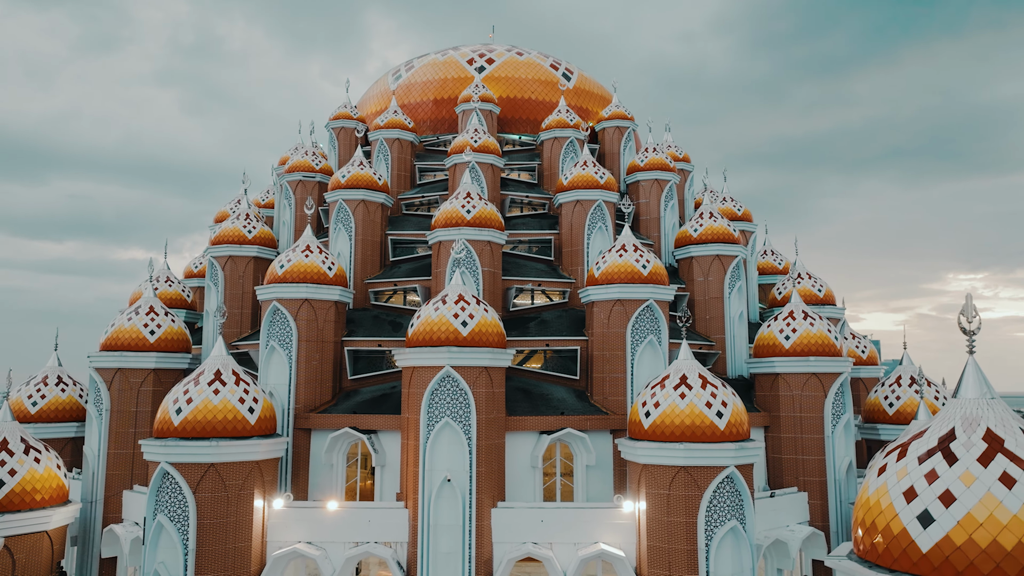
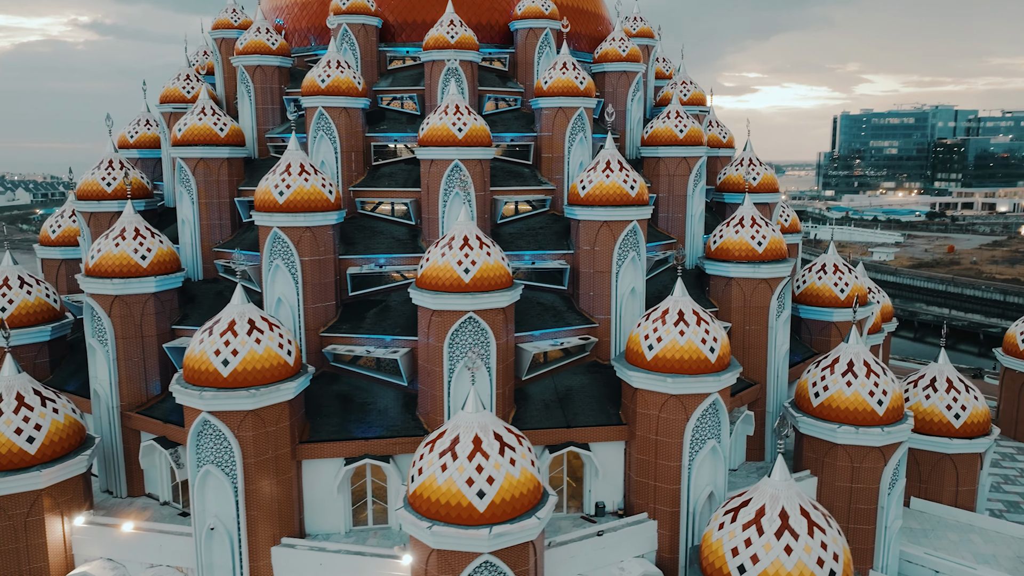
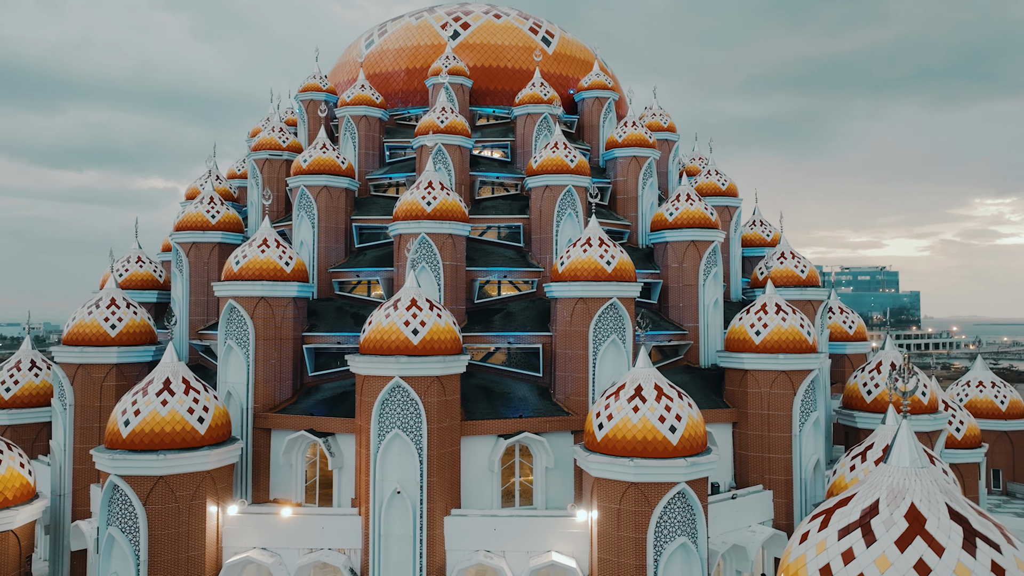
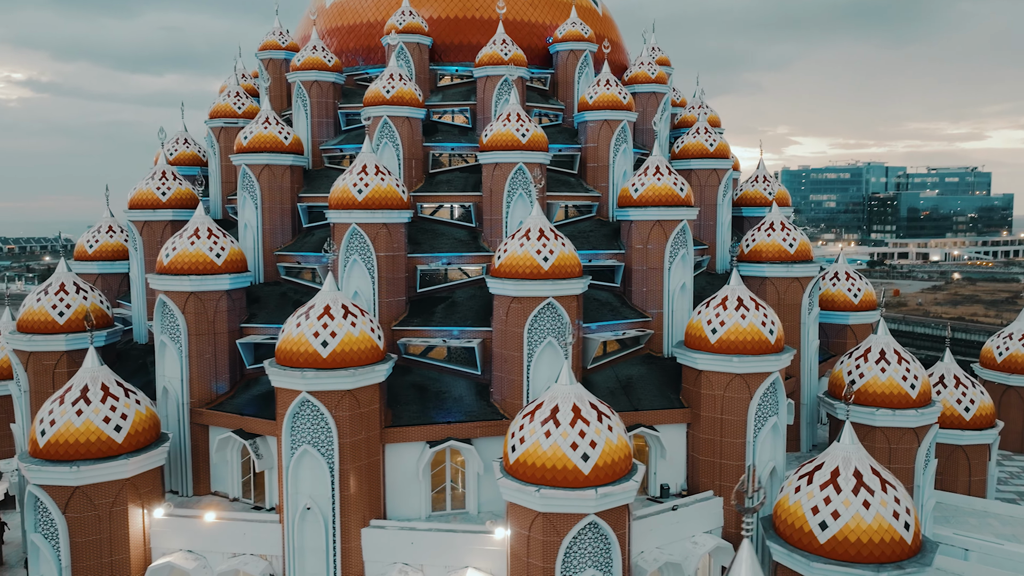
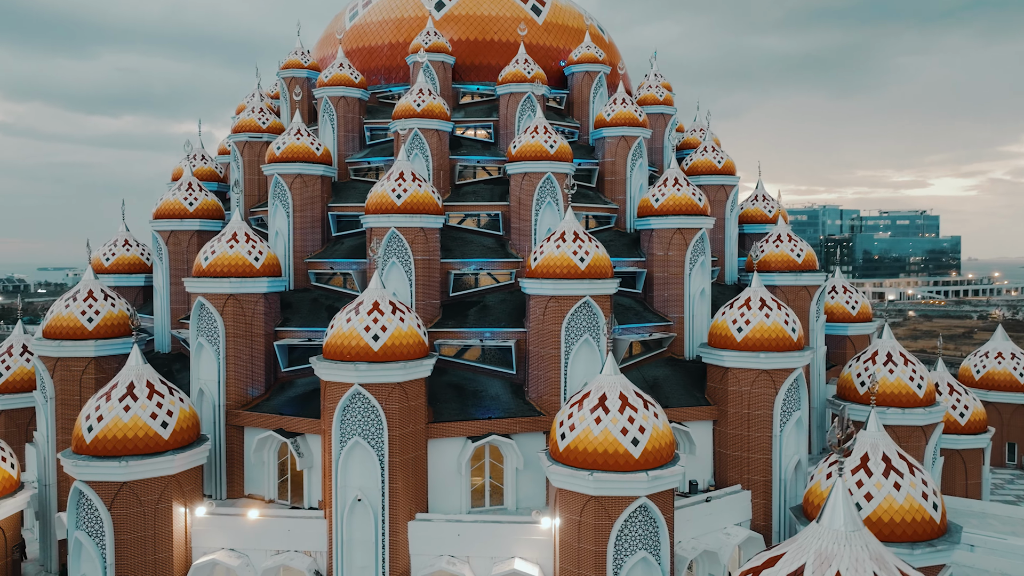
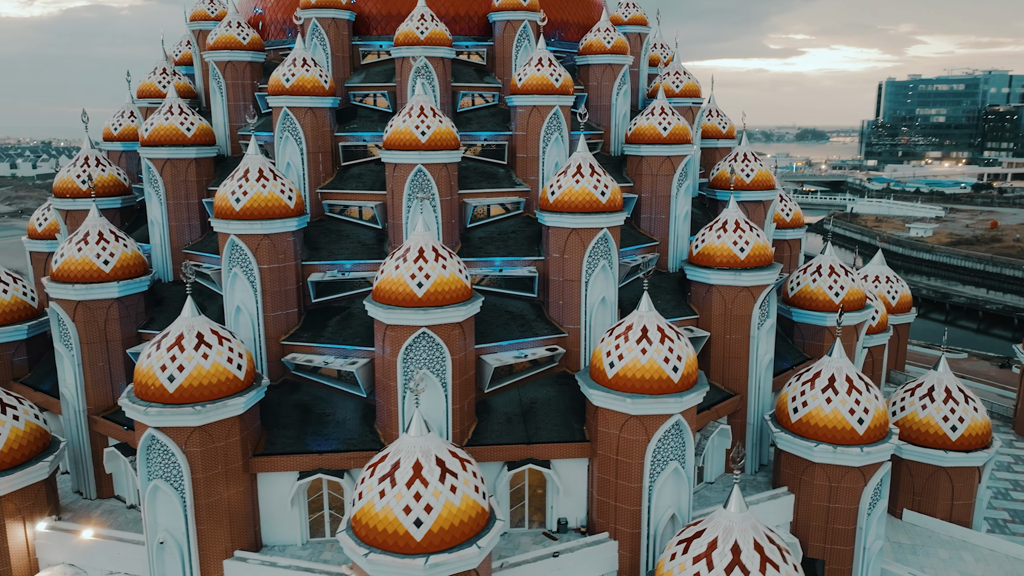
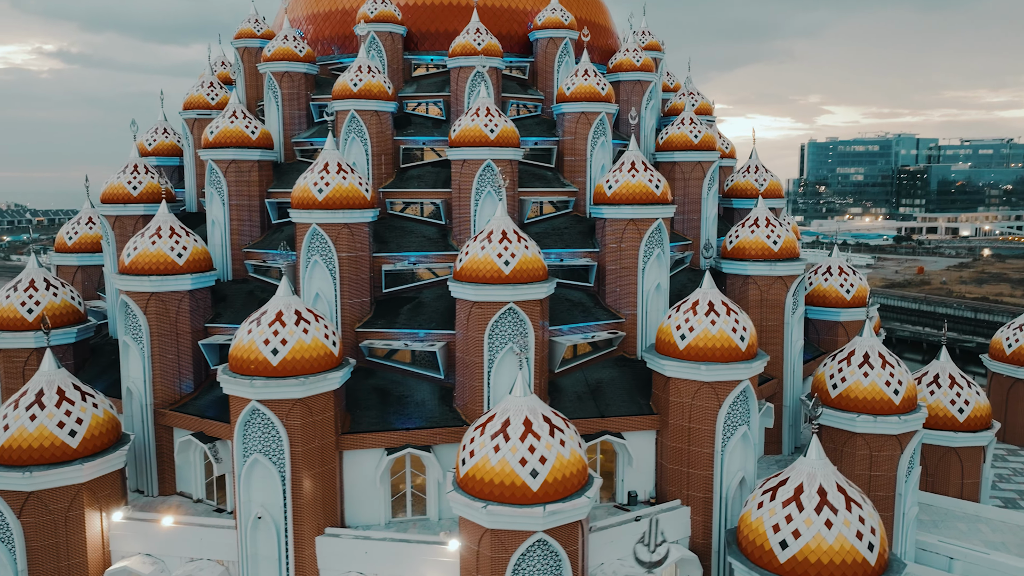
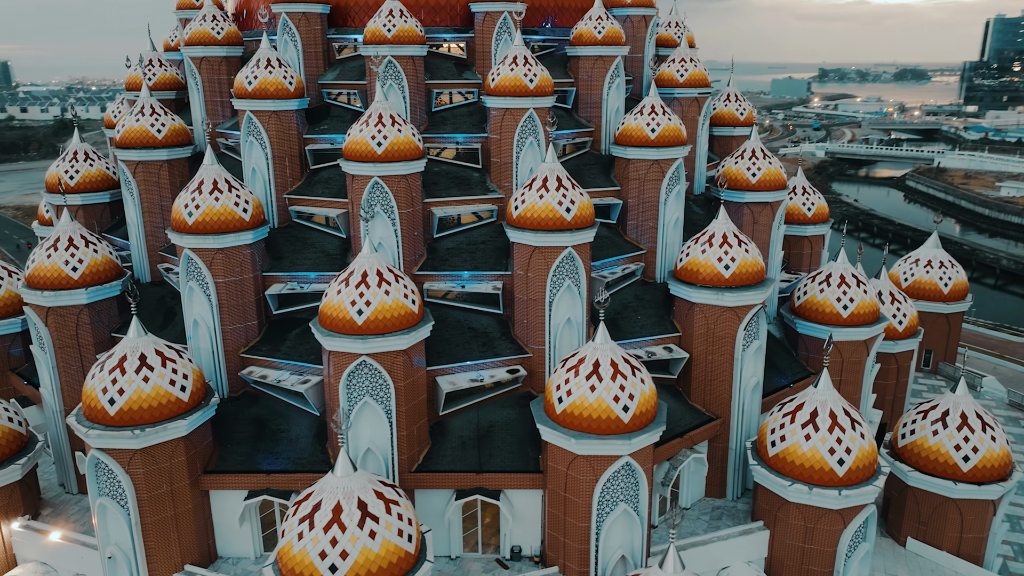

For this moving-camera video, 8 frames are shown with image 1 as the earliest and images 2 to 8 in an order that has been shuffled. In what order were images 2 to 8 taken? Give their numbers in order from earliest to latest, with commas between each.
3, 5, 4, 7, 2, 6, 8
